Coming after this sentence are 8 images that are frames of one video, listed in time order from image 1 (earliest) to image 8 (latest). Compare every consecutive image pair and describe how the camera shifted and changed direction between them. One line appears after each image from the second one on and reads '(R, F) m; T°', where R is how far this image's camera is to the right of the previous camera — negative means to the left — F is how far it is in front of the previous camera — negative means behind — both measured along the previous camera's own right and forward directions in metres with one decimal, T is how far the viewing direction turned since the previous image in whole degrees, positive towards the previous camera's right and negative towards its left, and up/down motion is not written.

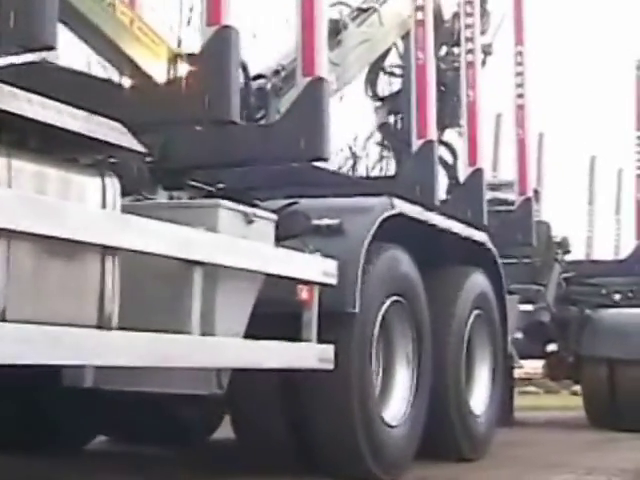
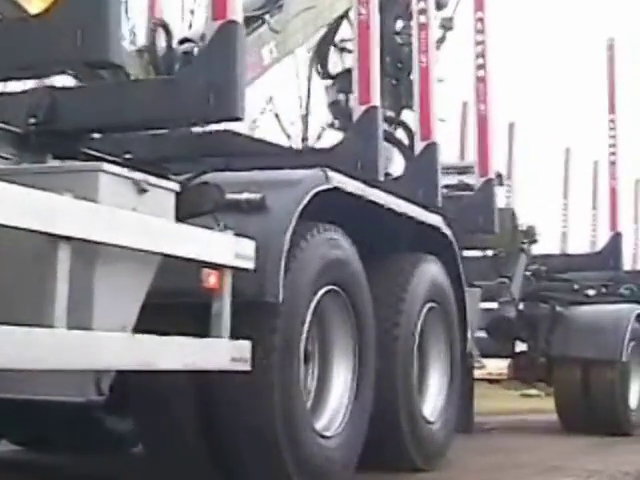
(+0.2, +0.7) m; +1°
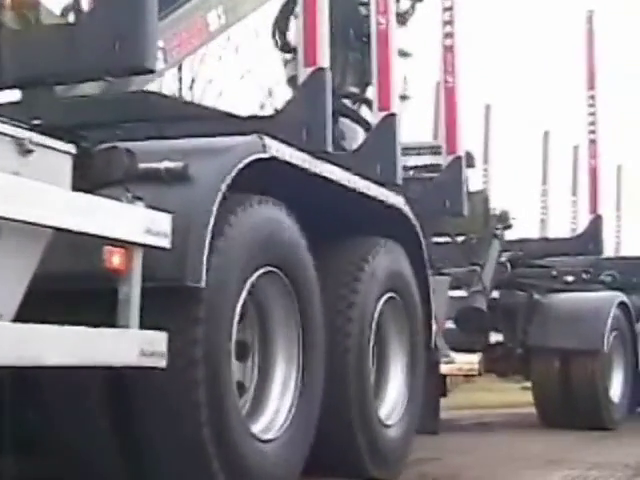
(+0.2, +0.5) m; +1°
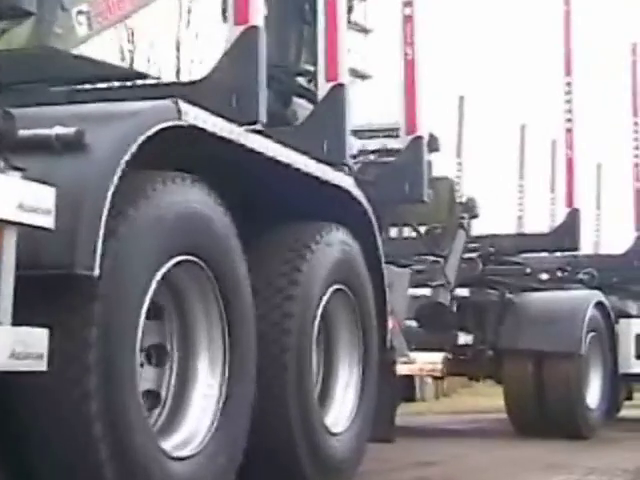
(+0.2, +0.5) m; +1°
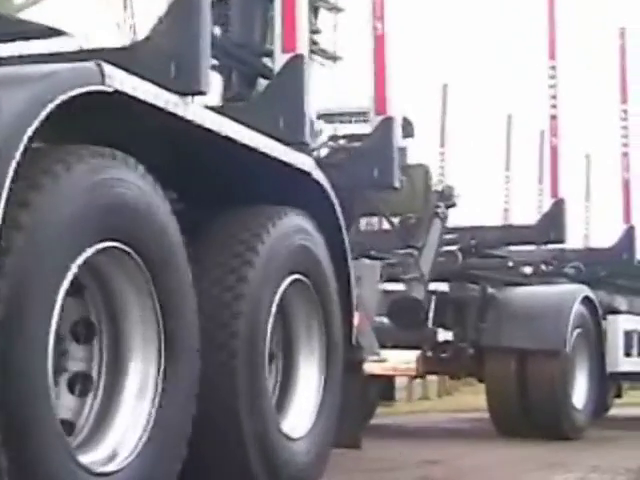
(+0.1, +0.4) m; 0°
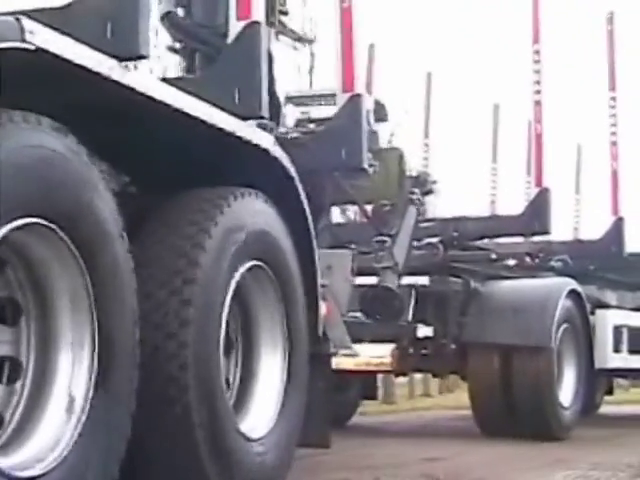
(+0.1, +0.3) m; 0°
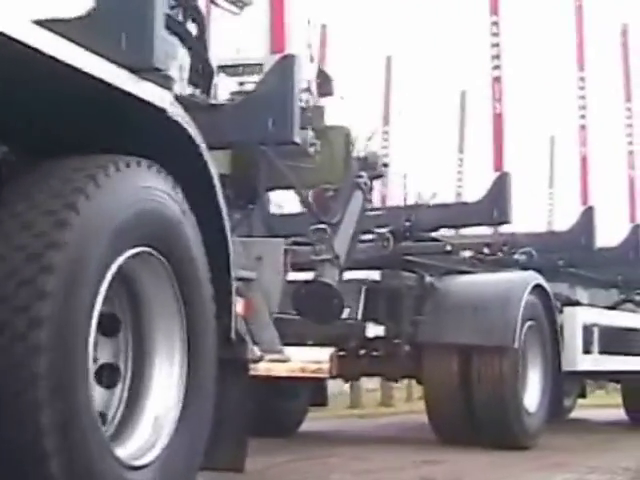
(+0.2, +0.6) m; +1°
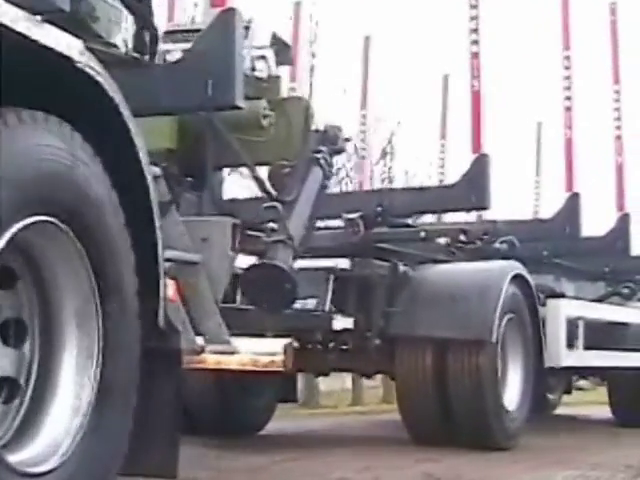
(+0.1, +0.4) m; 0°
